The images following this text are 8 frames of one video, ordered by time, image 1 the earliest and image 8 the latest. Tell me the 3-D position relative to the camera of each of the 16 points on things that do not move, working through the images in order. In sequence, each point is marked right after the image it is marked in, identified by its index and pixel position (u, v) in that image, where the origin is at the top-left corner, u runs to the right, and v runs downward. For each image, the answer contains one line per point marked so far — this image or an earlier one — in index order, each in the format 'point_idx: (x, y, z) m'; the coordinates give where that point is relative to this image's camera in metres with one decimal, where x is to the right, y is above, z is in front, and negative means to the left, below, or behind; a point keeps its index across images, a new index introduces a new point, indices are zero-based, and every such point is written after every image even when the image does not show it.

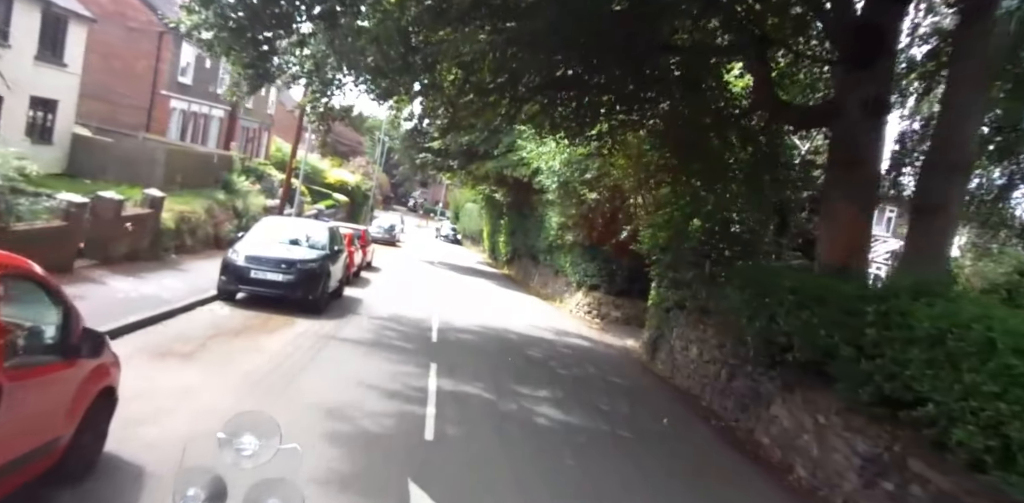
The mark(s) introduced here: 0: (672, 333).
0: (+3.4, -1.7, +14.9) m
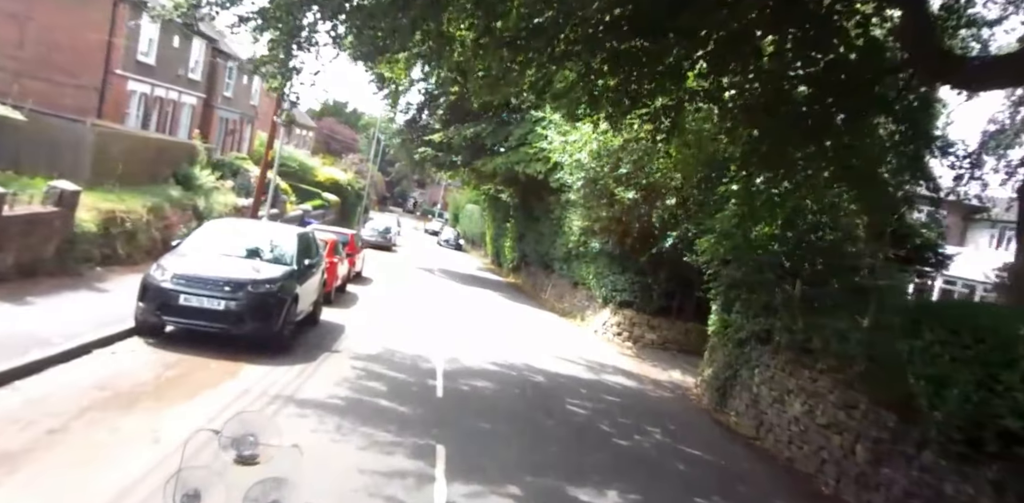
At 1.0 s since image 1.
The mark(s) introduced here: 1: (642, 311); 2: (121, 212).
0: (+3.8, -2.0, +11.3) m
1: (+3.4, -1.6, +19.0) m
2: (-7.2, +0.7, +13.2) m
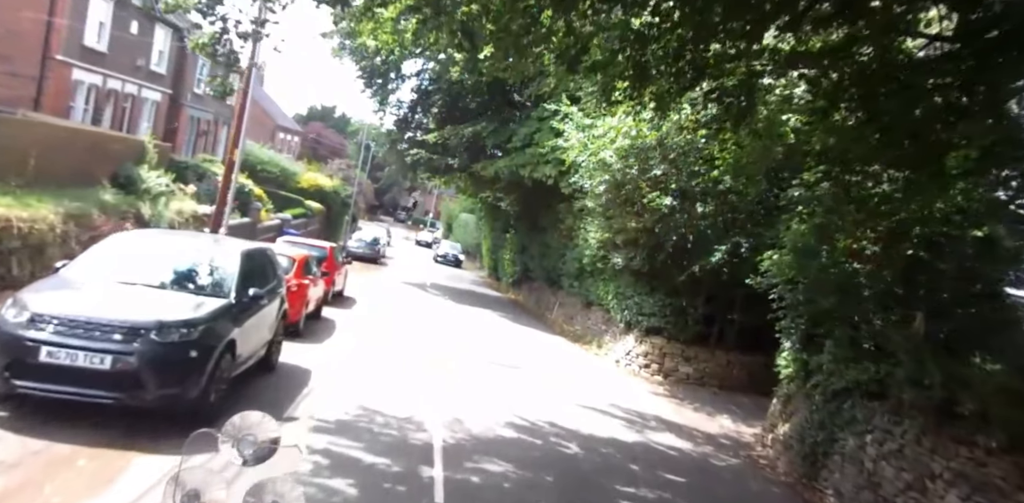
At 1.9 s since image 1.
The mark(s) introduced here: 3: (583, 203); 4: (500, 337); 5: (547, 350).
0: (+4.1, -2.2, +8.3) m
1: (+3.6, -2.0, +16.0) m
2: (-7.0, +0.4, +10.2) m
3: (+1.9, +1.2, +18.1) m
4: (-0.3, -2.2, +17.7) m
5: (+0.8, -2.4, +17.0) m
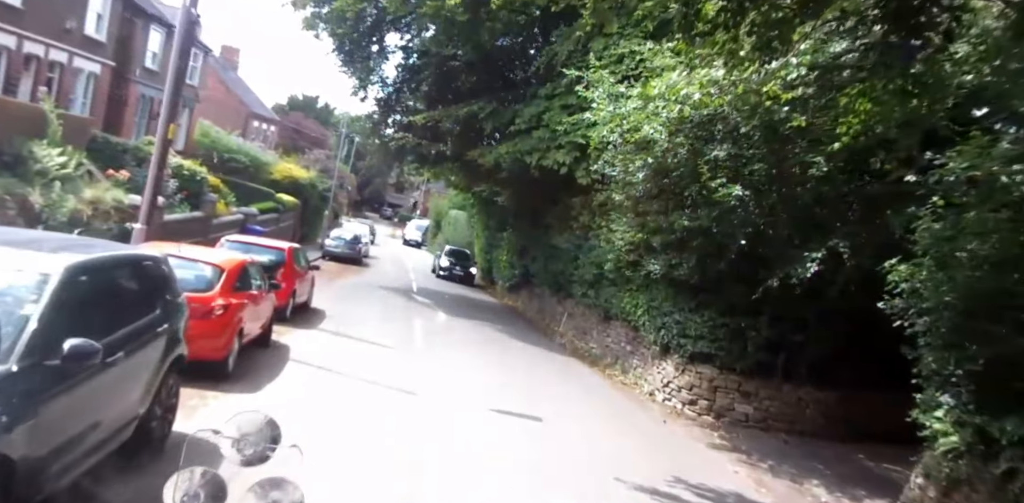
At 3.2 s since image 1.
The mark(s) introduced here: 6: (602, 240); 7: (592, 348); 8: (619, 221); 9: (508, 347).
0: (+4.4, -2.4, +4.8) m
1: (+3.8, -2.1, +12.5) m
2: (-6.7, +0.4, +6.5) m
3: (+2.0, +1.1, +14.6) m
4: (-0.2, -2.2, +14.1) m
5: (+1.0, -2.5, +13.5) m
6: (+2.0, +0.3, +15.8) m
7: (+2.0, -2.4, +17.6) m
8: (+2.2, +0.6, +14.2) m
9: (0.0, -2.2, +16.5) m
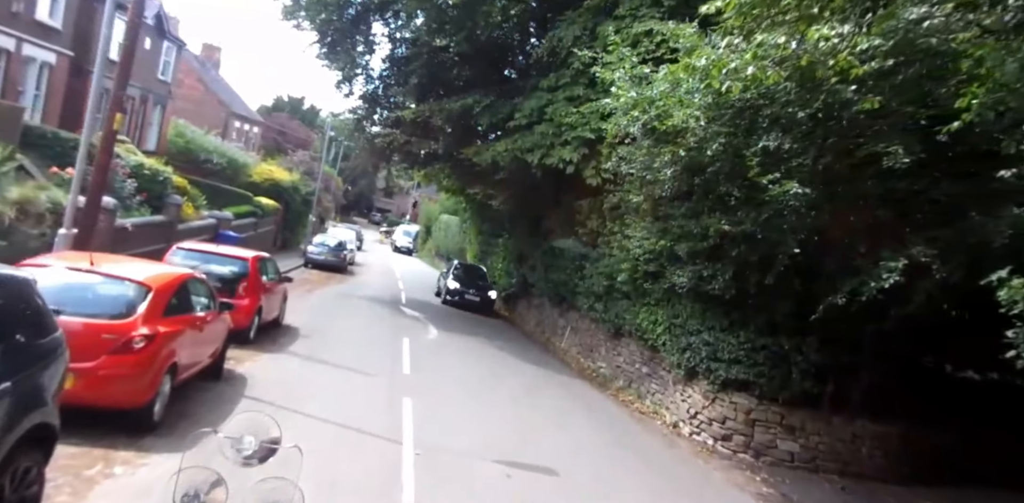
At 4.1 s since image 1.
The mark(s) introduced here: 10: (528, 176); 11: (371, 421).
0: (+4.5, -2.4, +3.0) m
1: (+3.8, -2.2, +10.7) m
2: (-6.5, +0.3, +4.6) m
3: (+2.0, +1.0, +12.8) m
4: (-0.1, -2.4, +12.2) m
5: (+1.0, -2.6, +11.6) m
6: (+2.0, +0.1, +13.9) m
7: (+2.0, -2.5, +15.8) m
8: (+2.2, +0.5, +12.4) m
9: (0.0, -2.4, +14.6) m
10: (+0.4, +2.0, +18.5) m
11: (-1.6, -2.0, +8.2) m
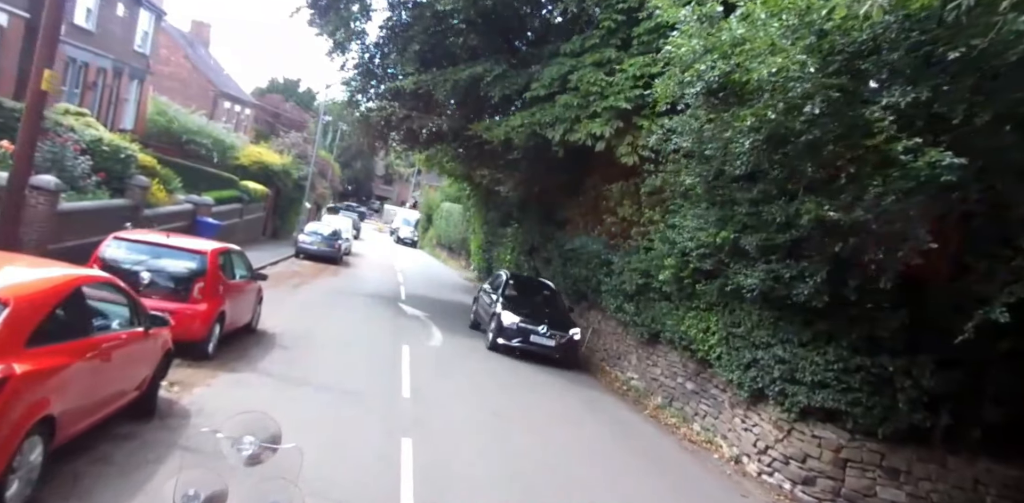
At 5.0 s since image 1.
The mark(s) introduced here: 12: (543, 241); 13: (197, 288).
0: (+4.8, -2.5, +0.7) m
1: (+4.1, -2.2, +8.4) m
2: (-6.2, +0.3, +2.3) m
3: (+2.4, +1.1, +10.4) m
4: (+0.2, -2.3, +10.0) m
5: (+1.3, -2.5, +9.4) m
6: (+2.4, +0.2, +11.7) m
7: (+2.3, -2.4, +13.5) m
8: (+2.6, +0.6, +10.1) m
9: (+0.4, -2.3, +12.3) m
10: (+0.7, +2.2, +16.2) m
11: (-1.3, -1.9, +5.9) m
12: (+0.9, +0.3, +20.0) m
13: (-3.7, -0.4, +8.7) m
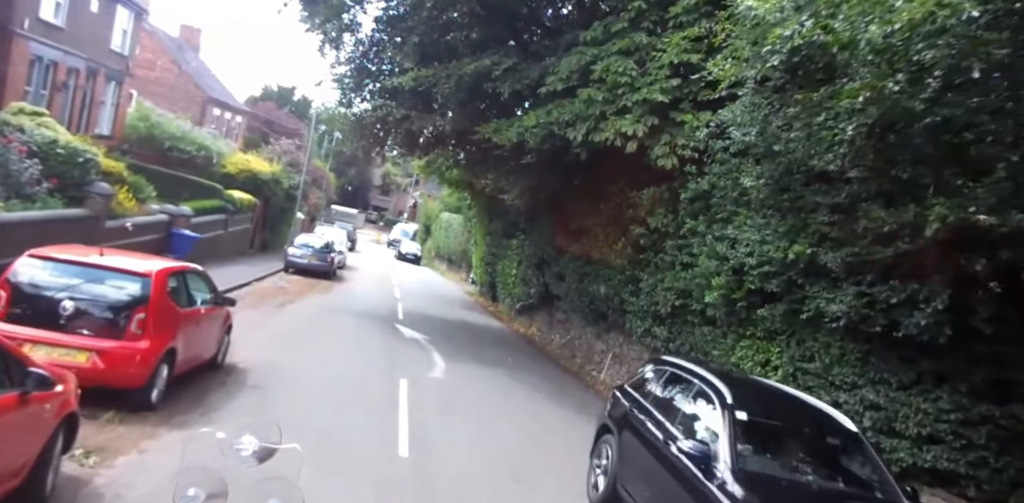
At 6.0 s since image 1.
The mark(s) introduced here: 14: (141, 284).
0: (+5.1, -2.5, -1.1) m
1: (+4.4, -2.3, +6.6) m
2: (-6.0, +0.2, +0.4) m
3: (+2.6, +0.9, +8.6) m
4: (+0.4, -2.5, +8.1) m
5: (+1.6, -2.7, +7.5) m
6: (+2.6, 0.0, +9.8) m
7: (+2.5, -2.7, +11.7) m
8: (+2.8, +0.4, +8.3) m
9: (+0.6, -2.5, +10.5) m
10: (+0.9, +1.9, +14.4) m
11: (-1.0, -2.1, +4.1) m
12: (+1.1, -0.1, +18.1) m
13: (-3.4, -0.6, +6.8) m
14: (-3.6, -0.3, +6.9) m
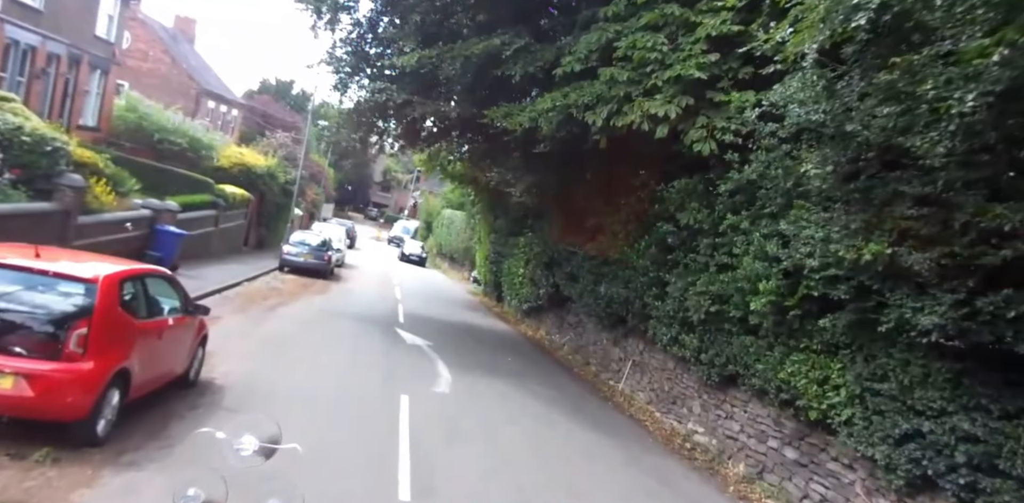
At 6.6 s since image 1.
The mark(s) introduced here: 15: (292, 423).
0: (+5.3, -2.6, -2.3) m
1: (+4.6, -2.3, +5.3) m
2: (-5.8, +0.2, -0.8) m
3: (+2.8, +0.9, +7.4) m
4: (+0.6, -2.5, +6.9) m
5: (+1.8, -2.7, +6.3) m
6: (+2.8, 0.0, +8.6) m
7: (+2.7, -2.6, +10.5) m
8: (+3.0, +0.3, +7.0) m
9: (+0.8, -2.5, +9.3) m
10: (+1.1, +1.9, +13.2) m
11: (-0.8, -2.1, +2.9) m
12: (+1.3, 0.0, +16.9) m
13: (-3.2, -0.6, +5.6) m
14: (-3.4, -0.3, +5.7) m
15: (-2.3, -1.8, +7.7) m
